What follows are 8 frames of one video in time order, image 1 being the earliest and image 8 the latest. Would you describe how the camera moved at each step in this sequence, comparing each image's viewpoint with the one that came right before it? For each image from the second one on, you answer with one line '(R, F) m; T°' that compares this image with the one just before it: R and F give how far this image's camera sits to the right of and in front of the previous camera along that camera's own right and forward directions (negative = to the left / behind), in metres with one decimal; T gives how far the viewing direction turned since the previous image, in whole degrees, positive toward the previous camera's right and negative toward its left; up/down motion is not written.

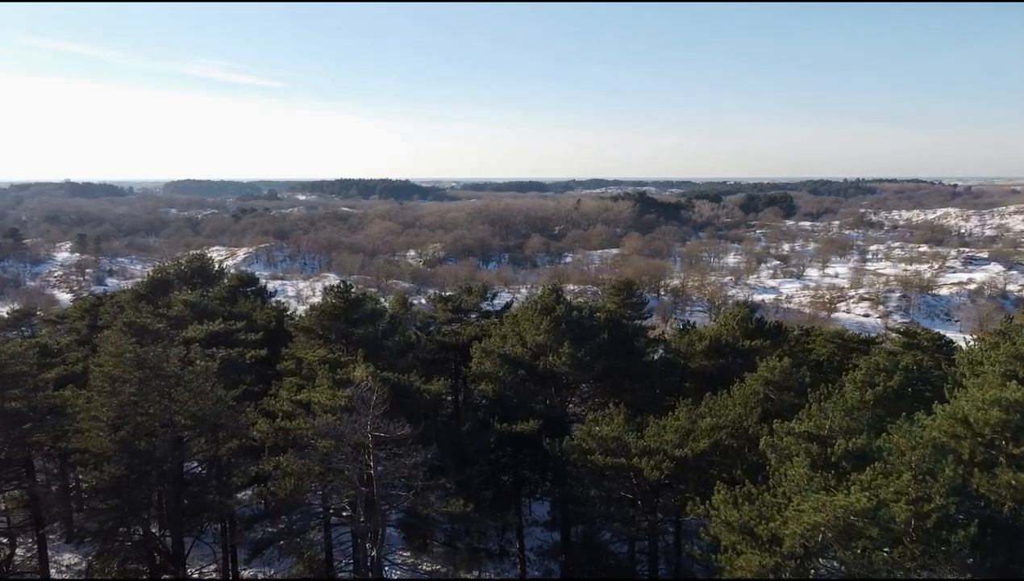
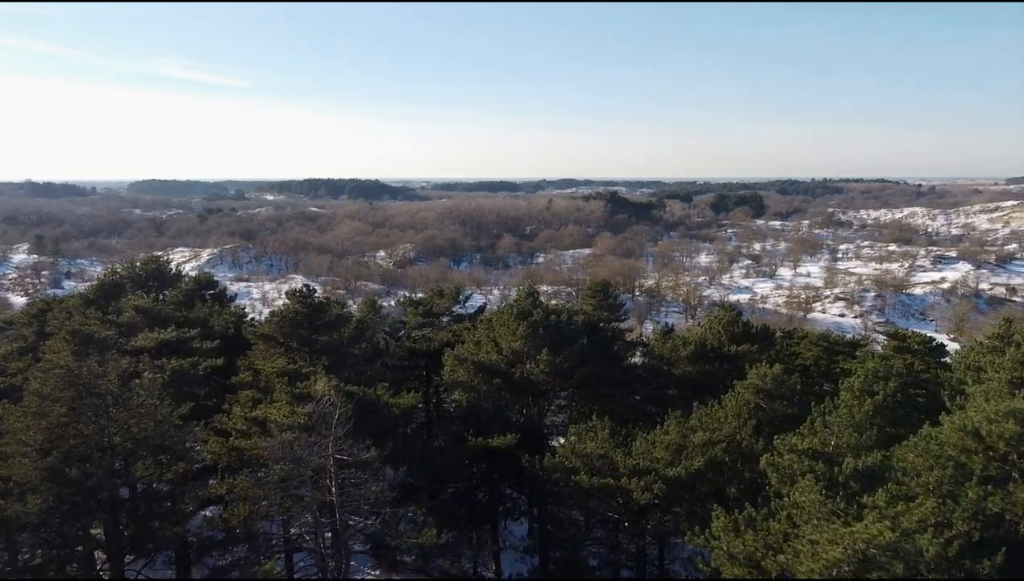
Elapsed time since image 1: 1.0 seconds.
(-0.1, +0.8) m; +3°
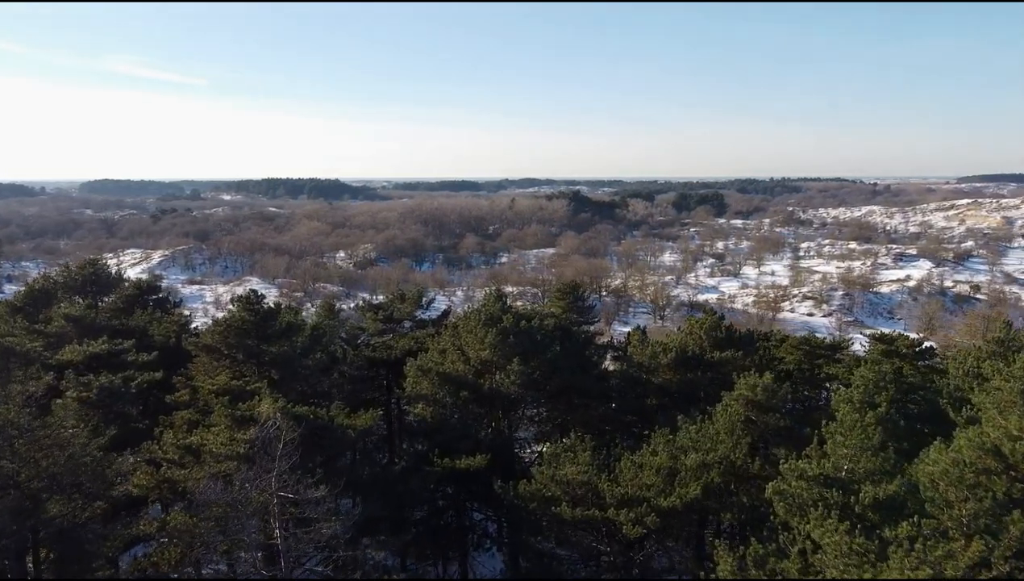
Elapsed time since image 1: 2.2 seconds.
(-0.1, +1.0) m; +4°
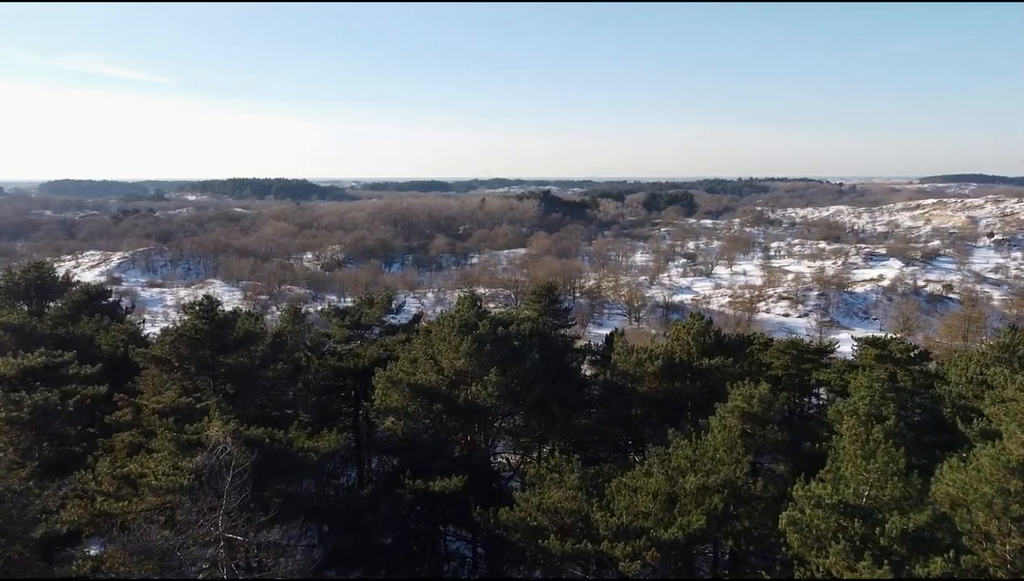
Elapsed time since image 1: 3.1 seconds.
(-0.1, +0.8) m; +3°
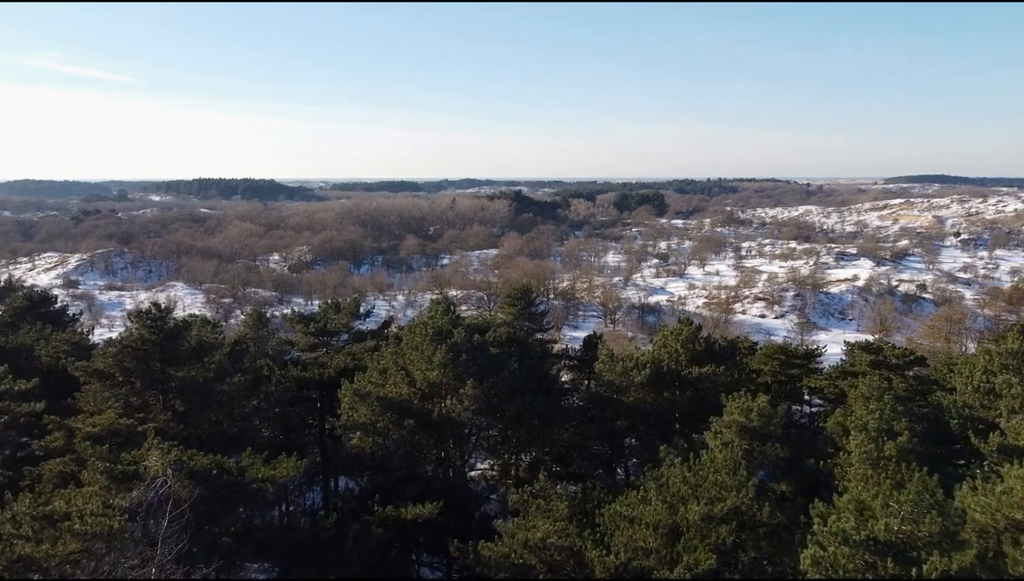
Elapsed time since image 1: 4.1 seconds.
(-0.1, +0.8) m; +3°
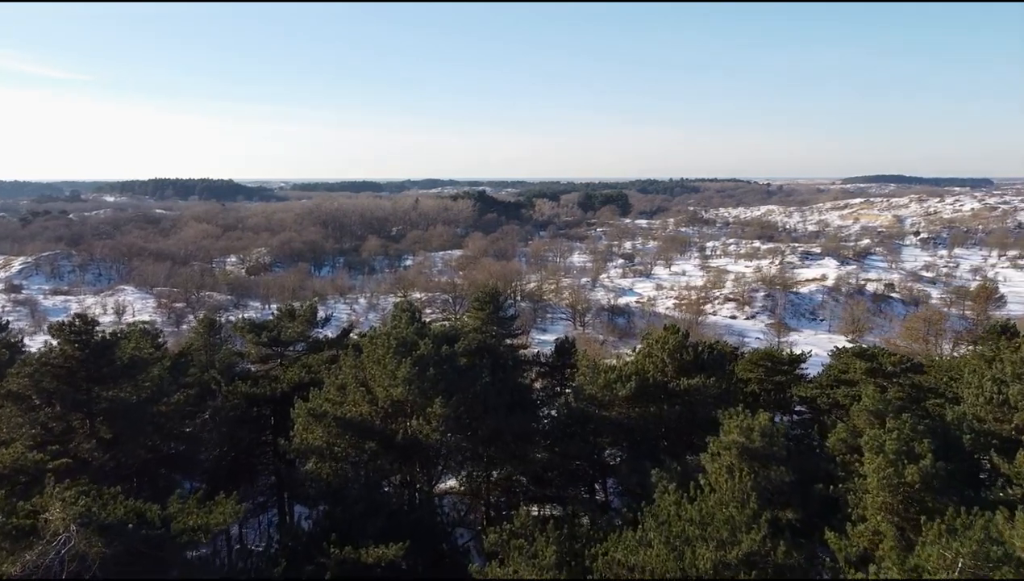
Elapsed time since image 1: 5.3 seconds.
(-0.1, +1.0) m; +3°
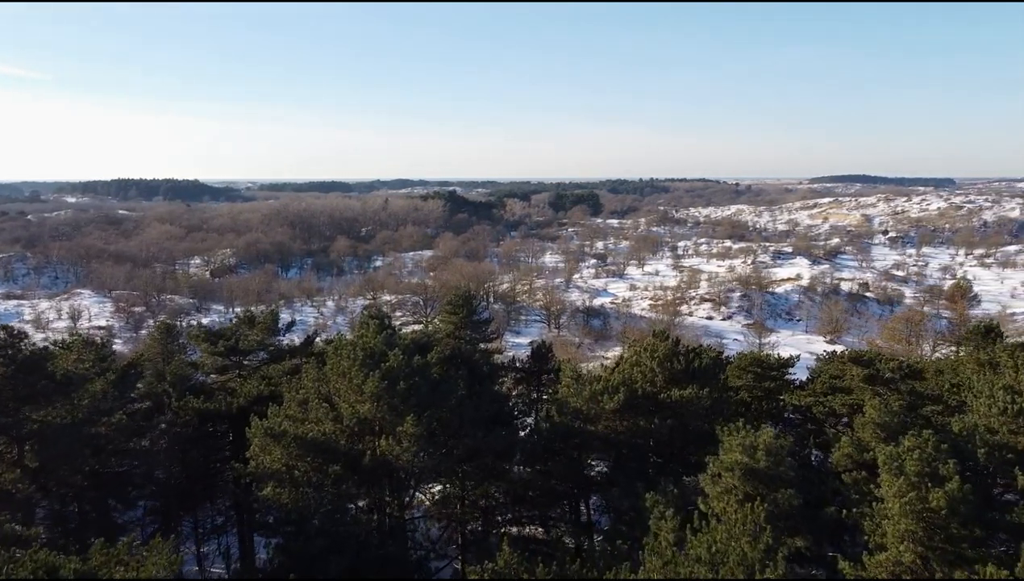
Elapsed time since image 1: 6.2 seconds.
(-0.1, +0.8) m; +3°
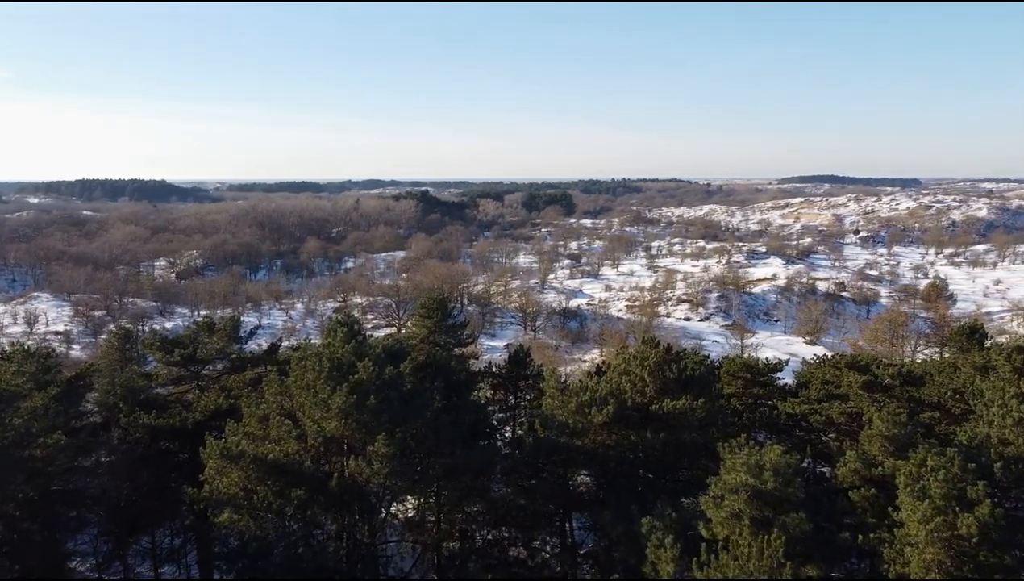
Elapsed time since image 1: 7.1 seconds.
(-0.1, +0.7) m; +3°
